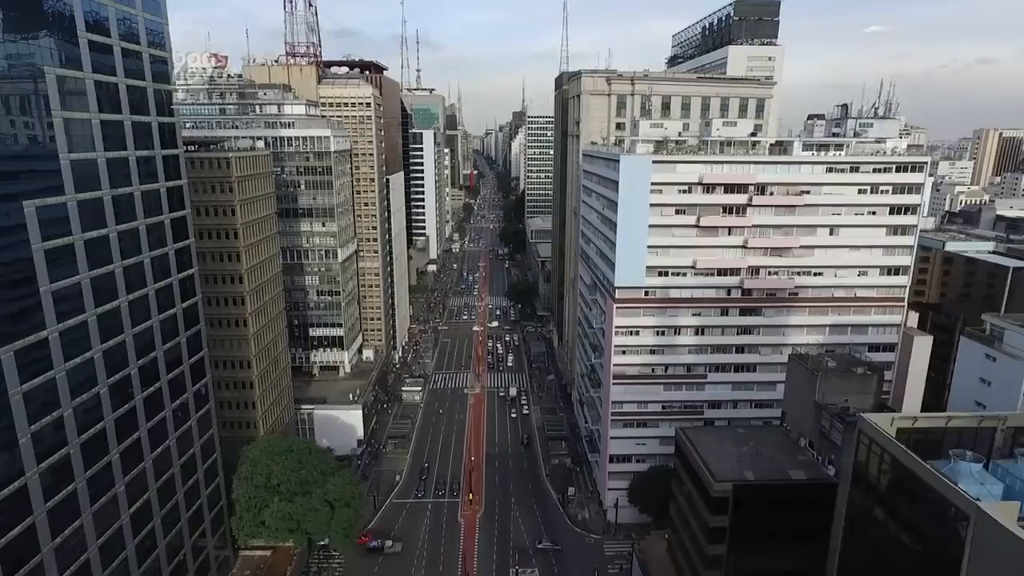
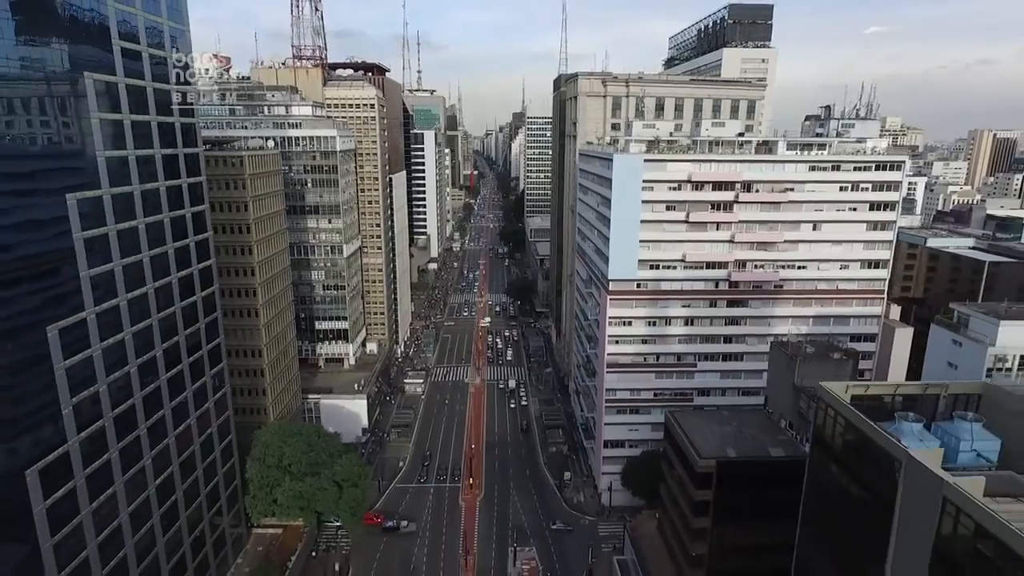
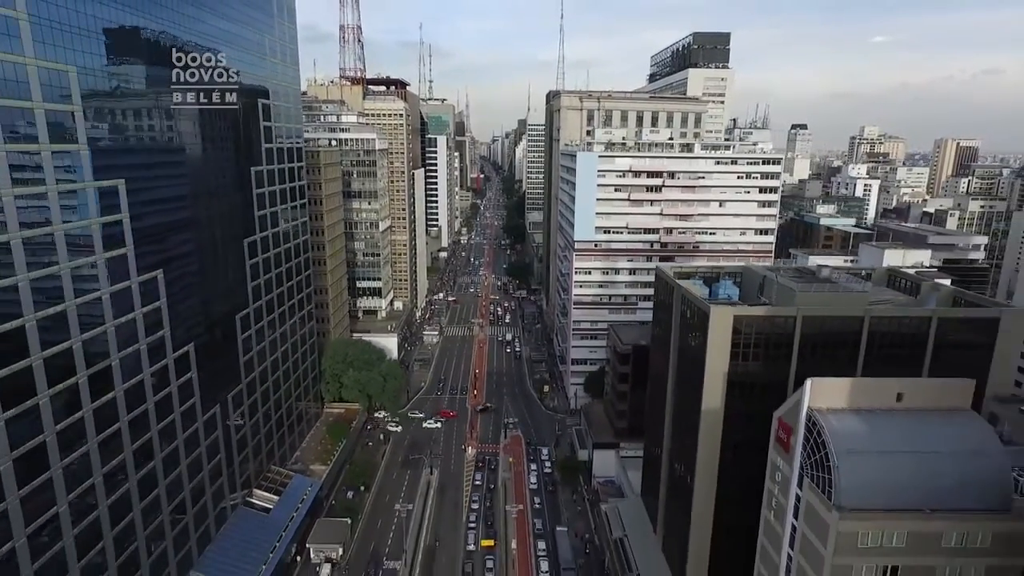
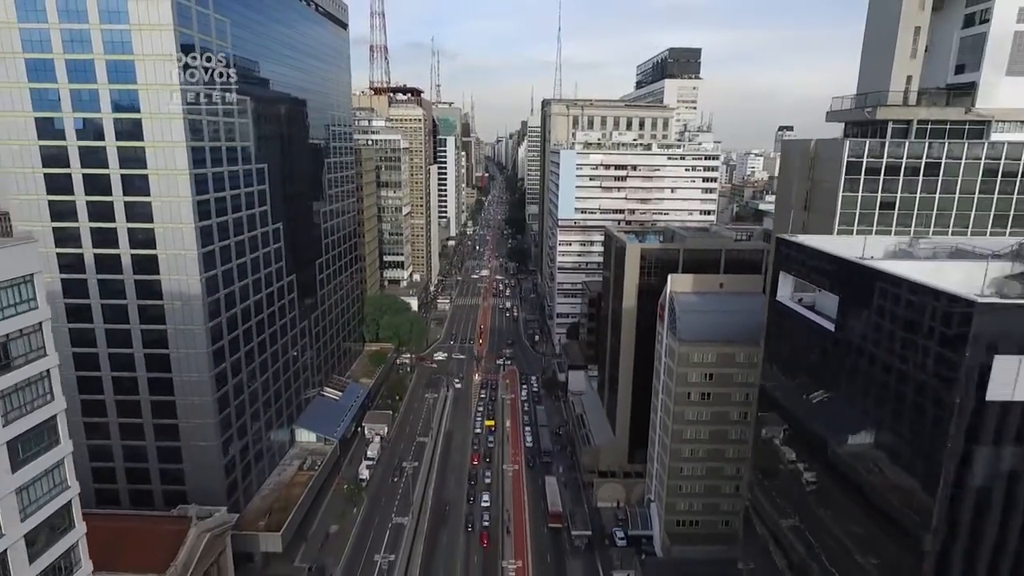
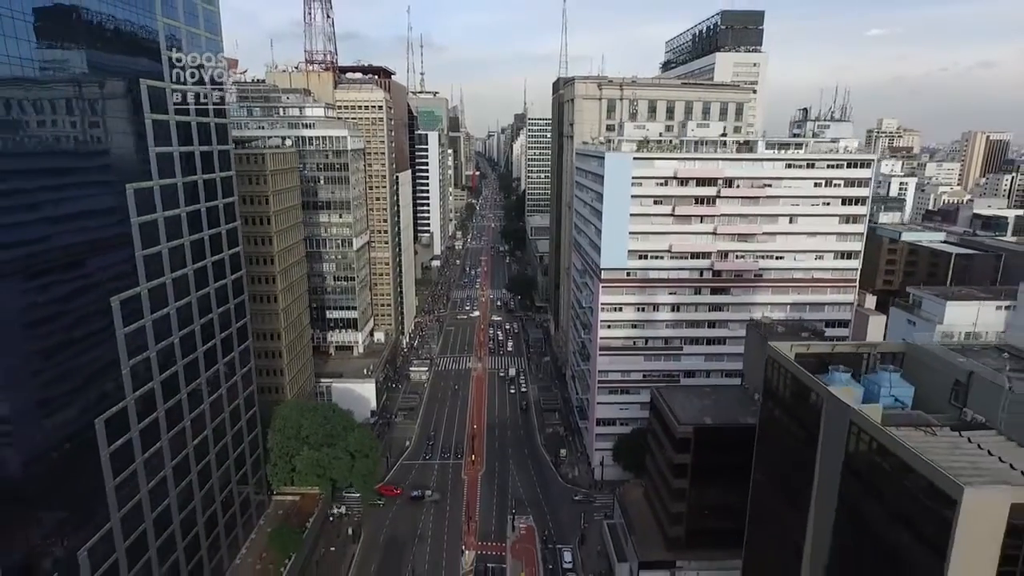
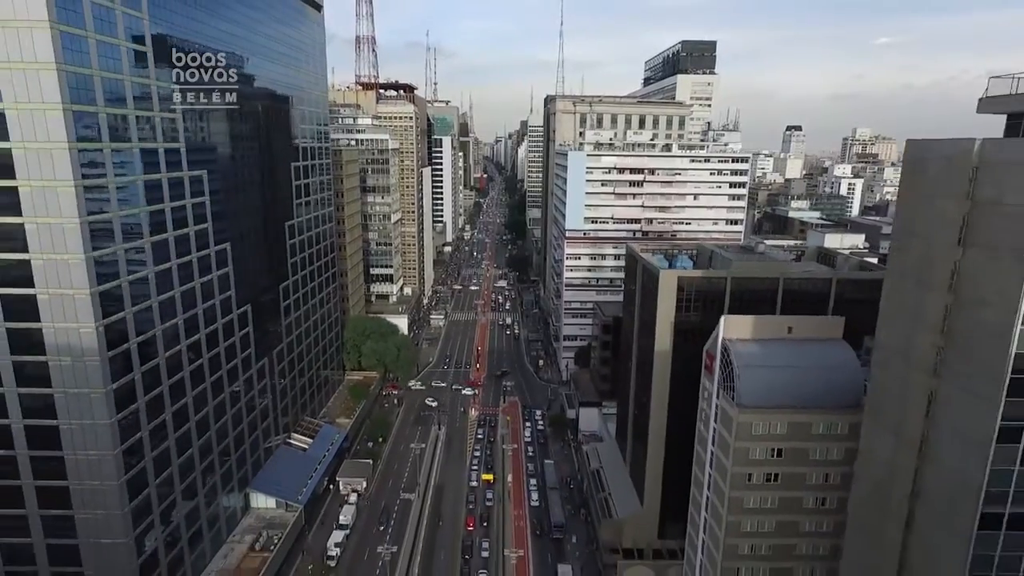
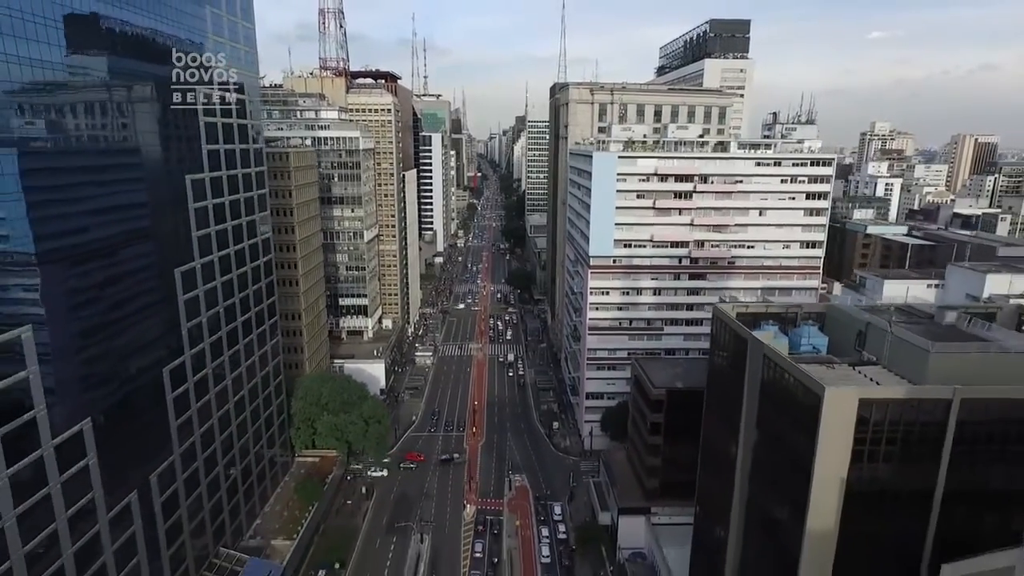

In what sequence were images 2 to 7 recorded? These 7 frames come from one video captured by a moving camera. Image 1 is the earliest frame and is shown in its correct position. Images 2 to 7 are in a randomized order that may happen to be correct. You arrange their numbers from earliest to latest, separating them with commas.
2, 5, 7, 3, 6, 4
